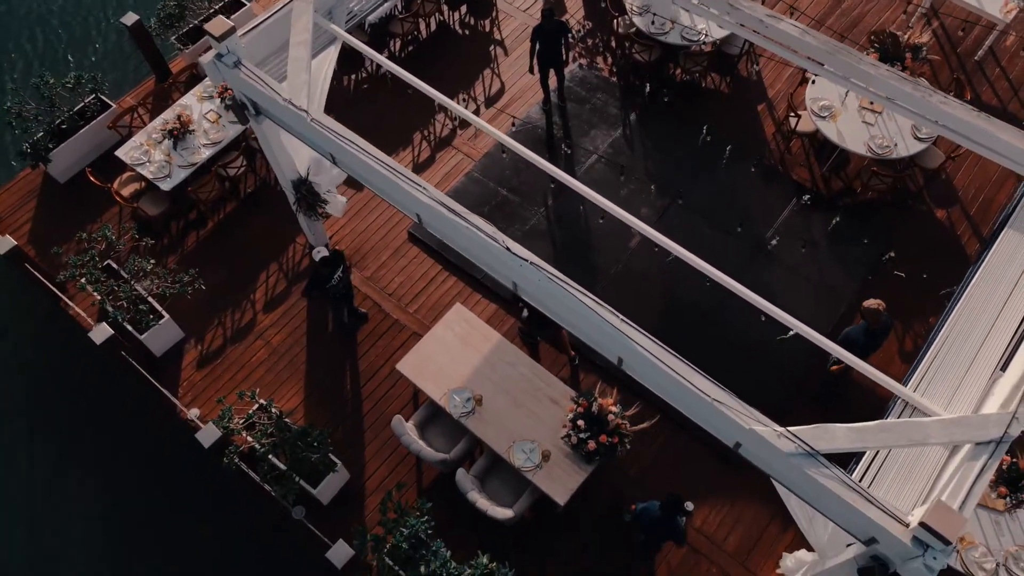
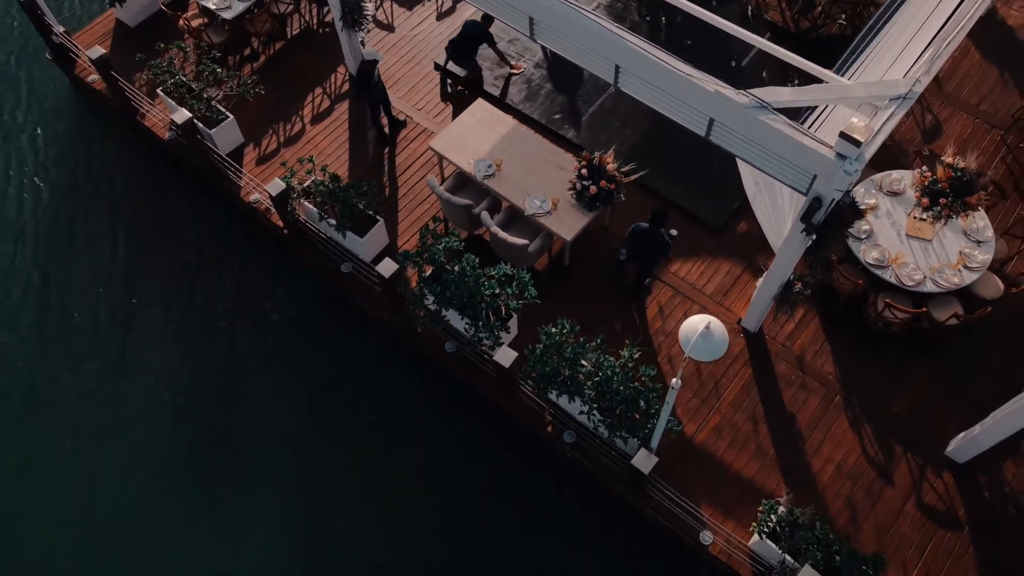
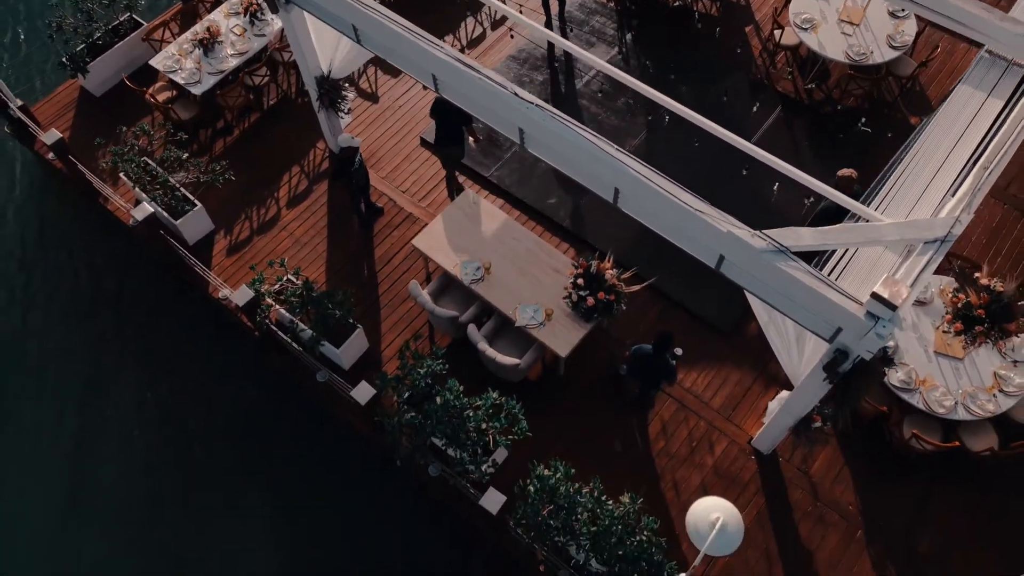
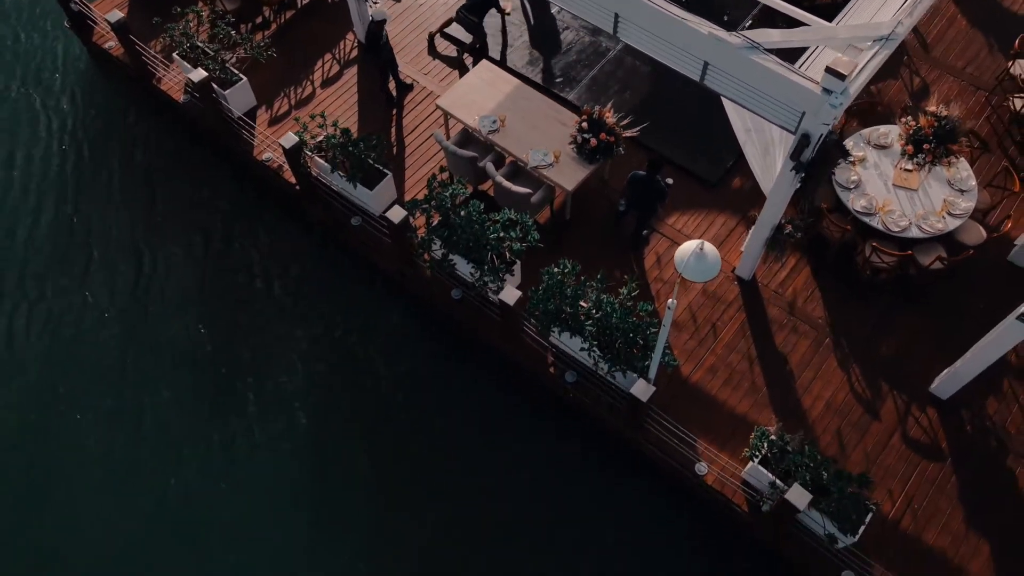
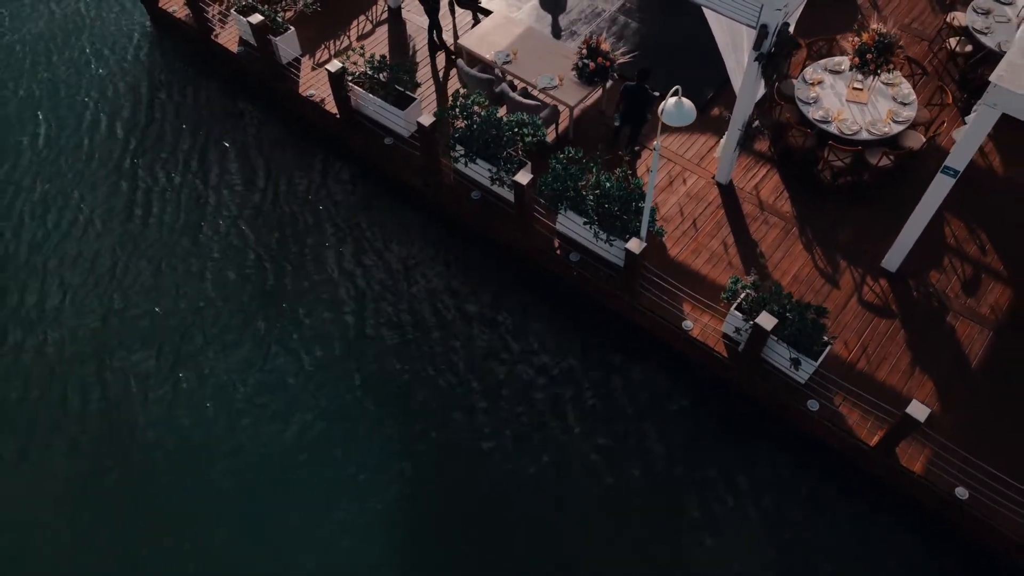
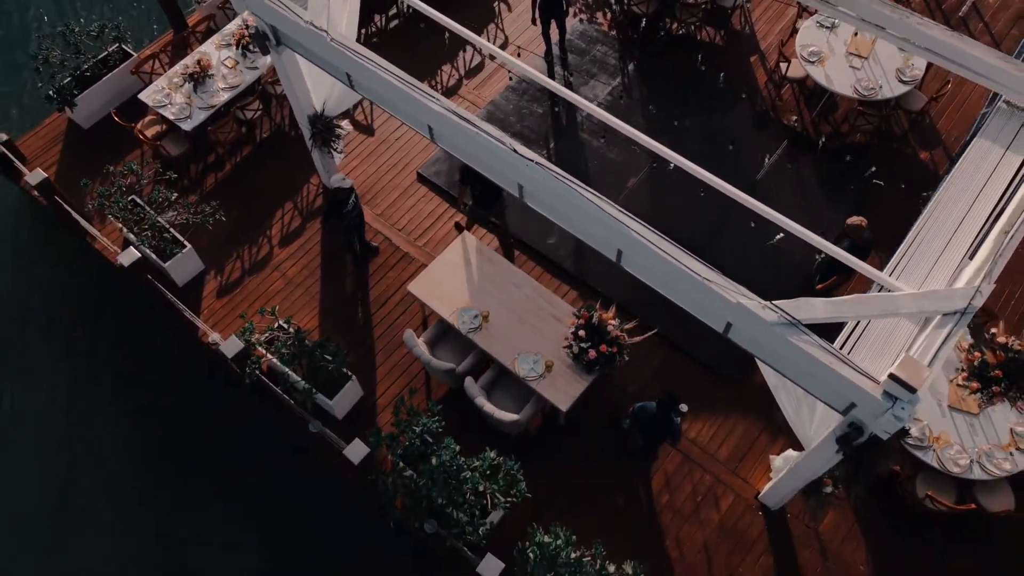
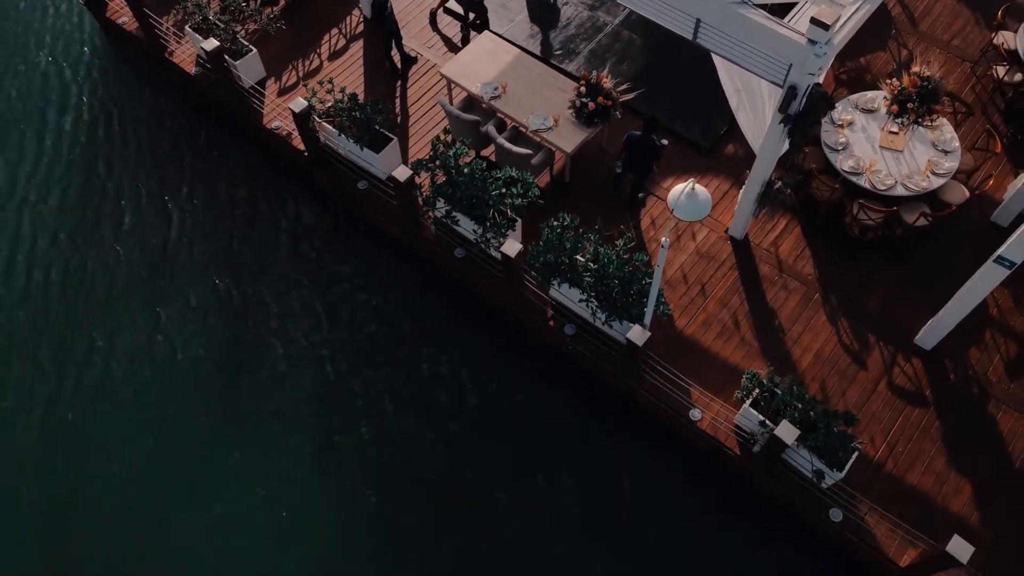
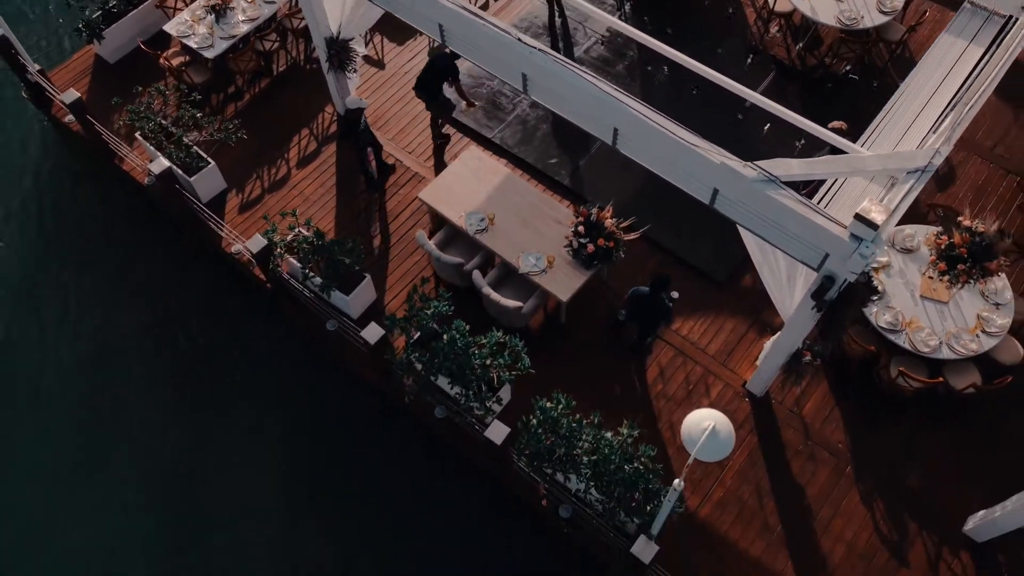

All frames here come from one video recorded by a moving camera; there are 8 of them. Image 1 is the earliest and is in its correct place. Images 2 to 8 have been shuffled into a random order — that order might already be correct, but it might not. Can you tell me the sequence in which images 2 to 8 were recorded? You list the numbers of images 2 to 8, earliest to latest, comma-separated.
6, 3, 8, 2, 4, 7, 5
